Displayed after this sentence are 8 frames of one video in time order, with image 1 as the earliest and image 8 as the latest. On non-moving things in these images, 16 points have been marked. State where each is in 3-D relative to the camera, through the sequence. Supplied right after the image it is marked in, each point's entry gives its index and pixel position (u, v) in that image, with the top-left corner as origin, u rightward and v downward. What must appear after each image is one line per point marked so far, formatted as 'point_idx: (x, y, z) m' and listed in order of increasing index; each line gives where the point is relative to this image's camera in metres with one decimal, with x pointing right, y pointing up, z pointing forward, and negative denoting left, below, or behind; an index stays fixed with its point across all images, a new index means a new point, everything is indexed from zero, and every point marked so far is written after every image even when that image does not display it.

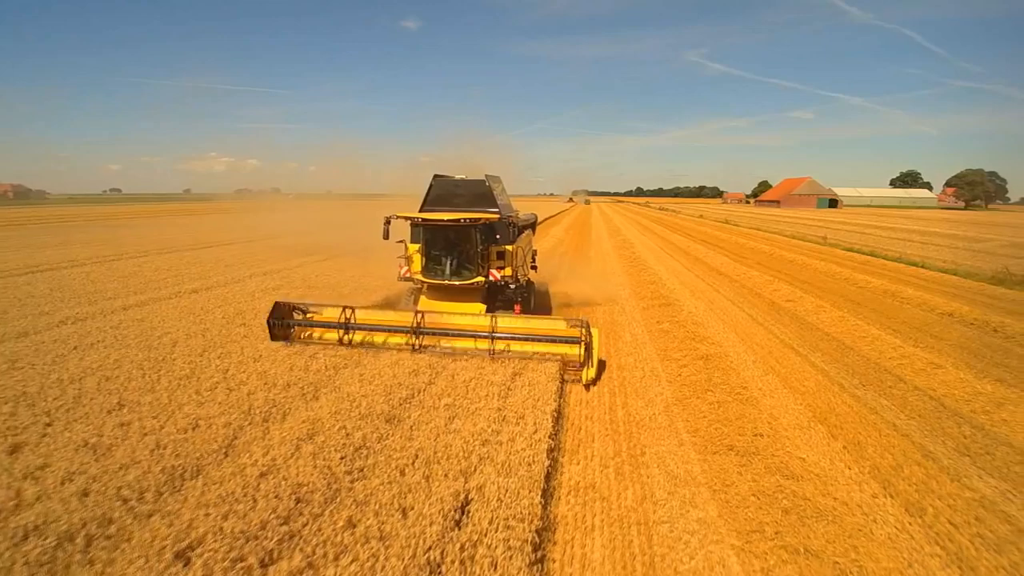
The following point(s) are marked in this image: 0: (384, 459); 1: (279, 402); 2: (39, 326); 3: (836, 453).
0: (-0.7, -0.9, +4.7) m
1: (-1.5, -0.8, +6.0) m
2: (-5.0, -0.4, +9.6) m
3: (+2.1, -1.1, +6.0) m
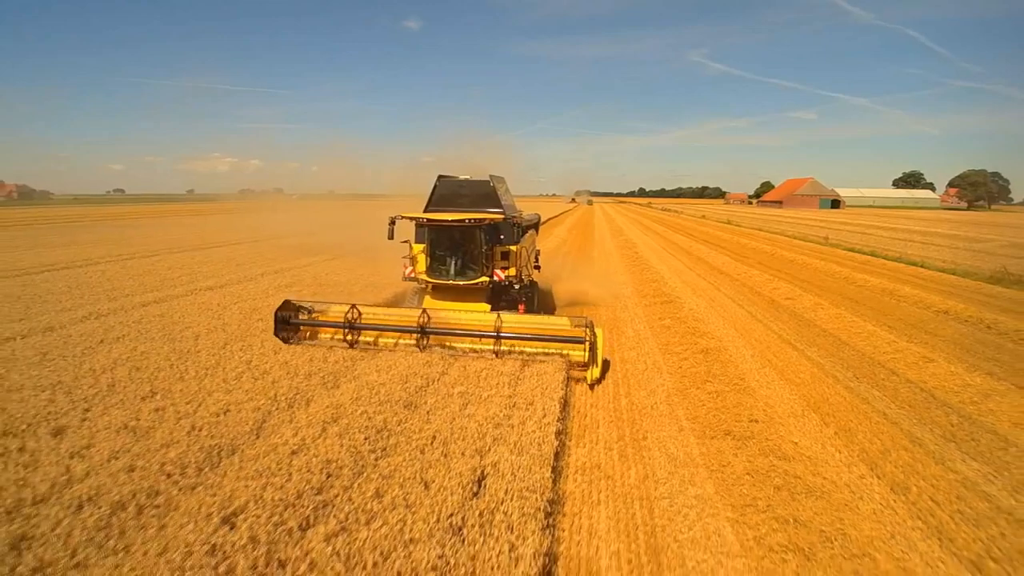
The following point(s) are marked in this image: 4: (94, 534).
0: (-0.6, -0.9, +5.1) m
1: (-1.5, -0.7, +6.3) m
2: (-4.9, -0.4, +10.0) m
3: (+2.2, -1.0, +6.4) m
4: (-1.7, -1.0, +3.7) m
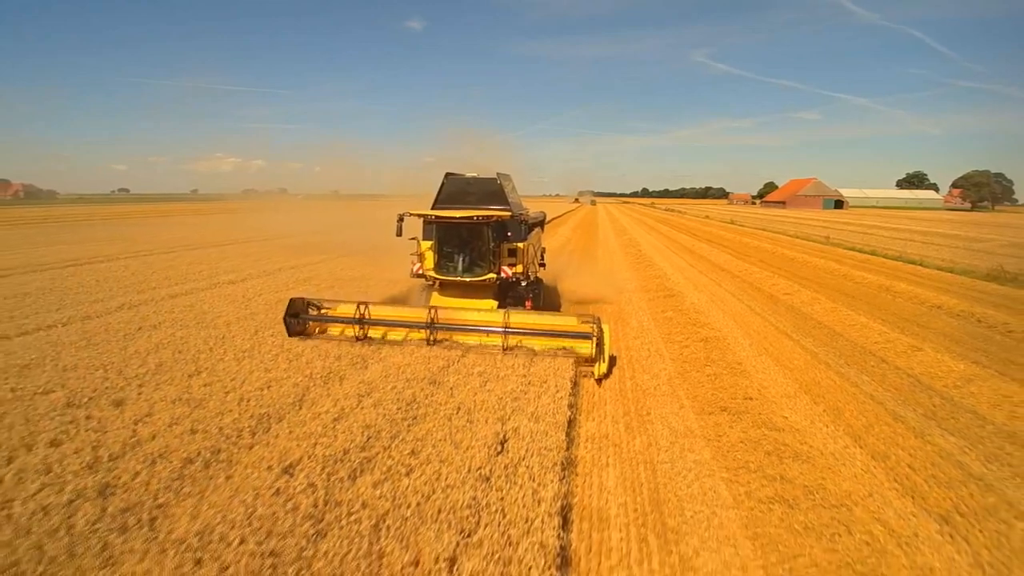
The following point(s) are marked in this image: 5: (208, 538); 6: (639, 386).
0: (-0.5, -0.8, +5.7) m
1: (-1.3, -0.7, +6.9) m
2: (-4.8, -0.3, +10.6) m
3: (+2.3, -1.0, +6.9) m
4: (-1.6, -0.9, +4.3) m
5: (-1.2, -1.0, +3.6) m
6: (+1.1, -0.8, +7.6) m
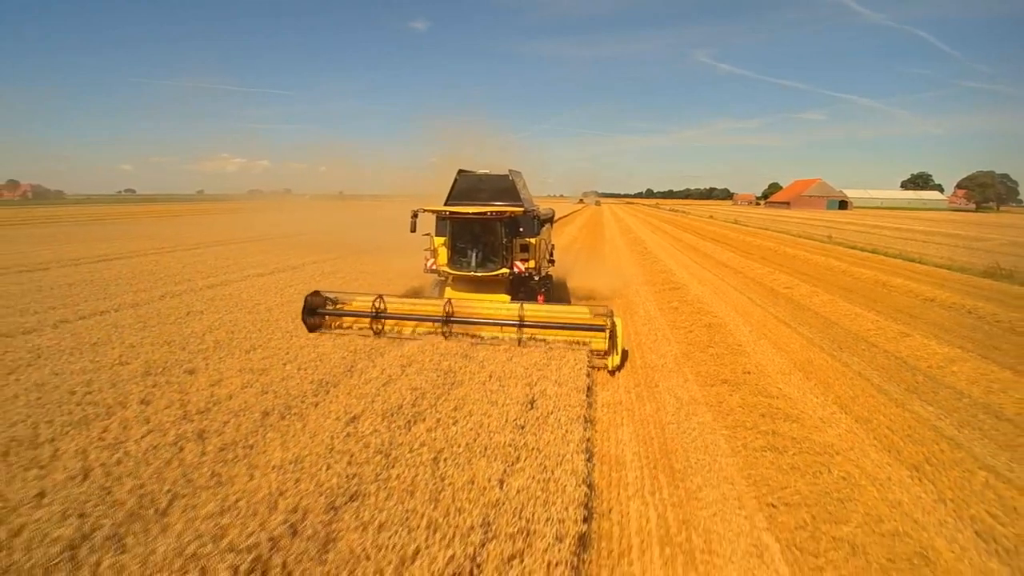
0: (-0.3, -0.7, +6.4) m
1: (-1.2, -0.5, +7.7) m
2: (-4.6, -0.1, +11.4) m
3: (+2.5, -0.8, +7.7) m
4: (-1.4, -0.8, +5.1) m
5: (-1.0, -0.9, +4.4) m
6: (+1.3, -0.7, +8.4) m
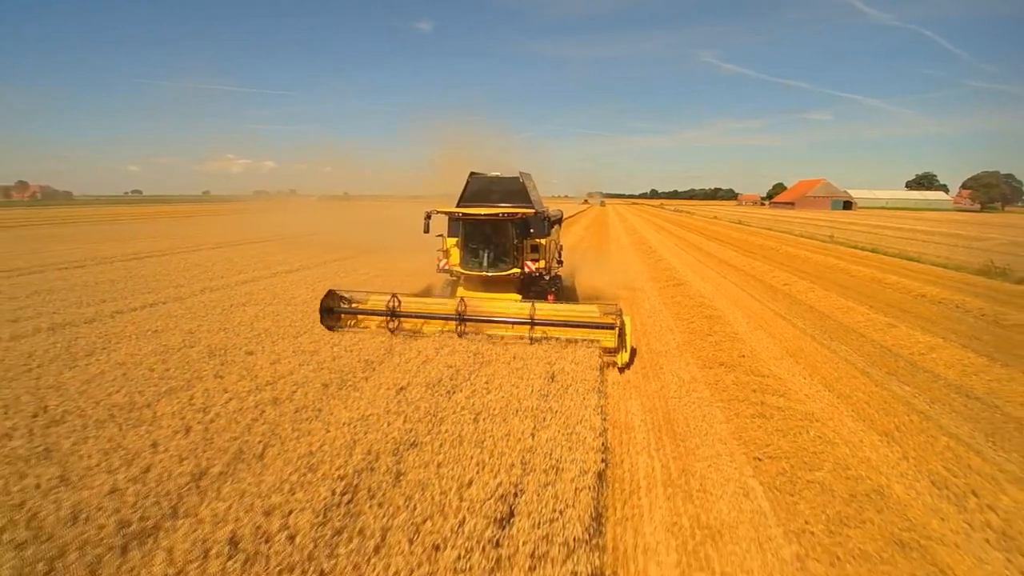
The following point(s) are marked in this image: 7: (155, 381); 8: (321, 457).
0: (-0.1, -0.6, +7.3) m
1: (-1.0, -0.5, +8.6) m
2: (-4.4, -0.1, +12.3) m
3: (+2.7, -0.8, +8.6) m
4: (-1.3, -0.7, +6.0) m
5: (-0.8, -0.8, +5.3) m
6: (+1.4, -0.6, +9.3) m
7: (-2.5, -0.7, +6.5) m
8: (-1.0, -0.9, +4.6) m
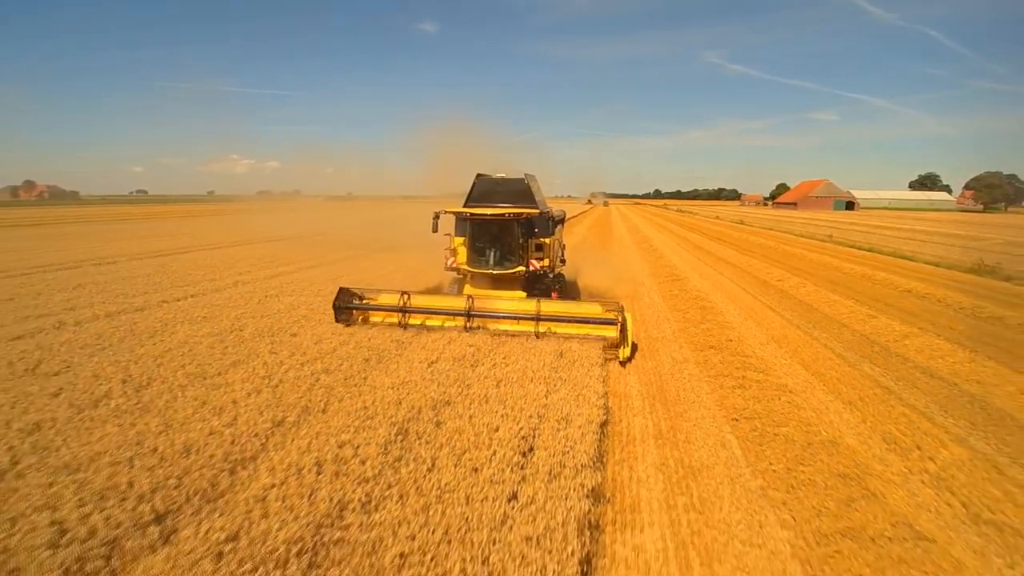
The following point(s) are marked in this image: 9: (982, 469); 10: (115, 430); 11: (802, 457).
0: (0.0, -0.5, +8.3) m
1: (-0.9, -0.4, +9.6) m
2: (-4.2, 0.0, +13.3) m
3: (+2.8, -0.7, +9.6) m
4: (-1.2, -0.6, +7.0) m
5: (-0.7, -0.7, +6.3) m
6: (+1.6, -0.5, +10.3) m
7: (-2.4, -0.6, +7.5) m
8: (-0.9, -0.8, +5.6) m
9: (+3.0, -1.2, +5.9) m
10: (-2.3, -0.8, +5.2) m
11: (+1.8, -1.0, +5.5) m
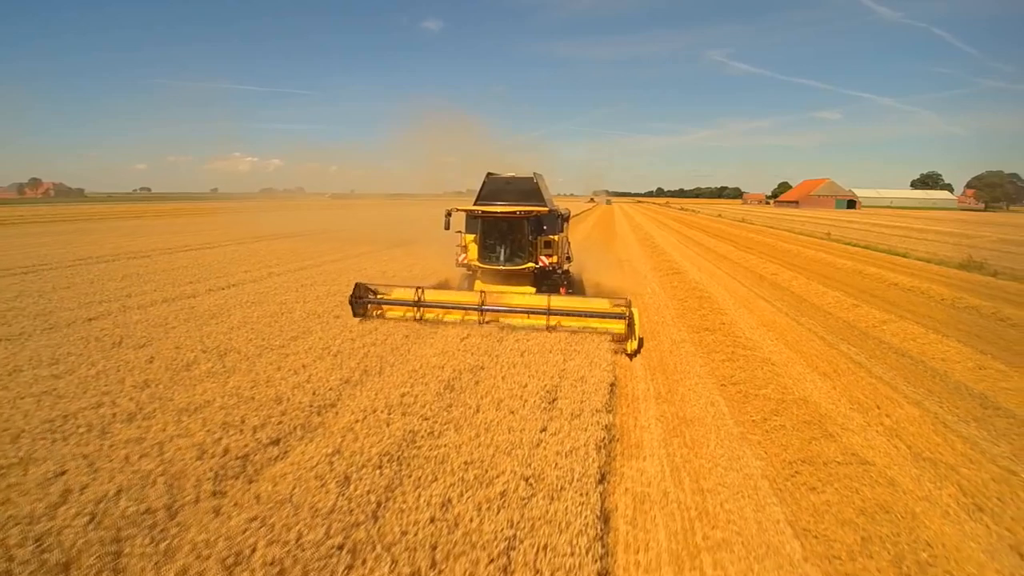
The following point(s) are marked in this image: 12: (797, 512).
0: (+0.2, -0.4, +9.5) m
1: (-0.7, -0.2, +10.7) m
2: (-4.0, +0.2, +14.5) m
3: (+3.0, -0.5, +10.7) m
4: (-1.0, -0.5, +8.2) m
5: (-0.5, -0.6, +7.4) m
6: (+1.8, -0.4, +11.4) m
7: (-2.2, -0.4, +8.7) m
8: (-0.7, -0.6, +6.8) m
9: (+3.2, -1.0, +7.1) m
10: (-2.1, -0.7, +6.4) m
11: (+1.9, -0.9, +6.7) m
12: (+1.5, -1.1, +4.7) m
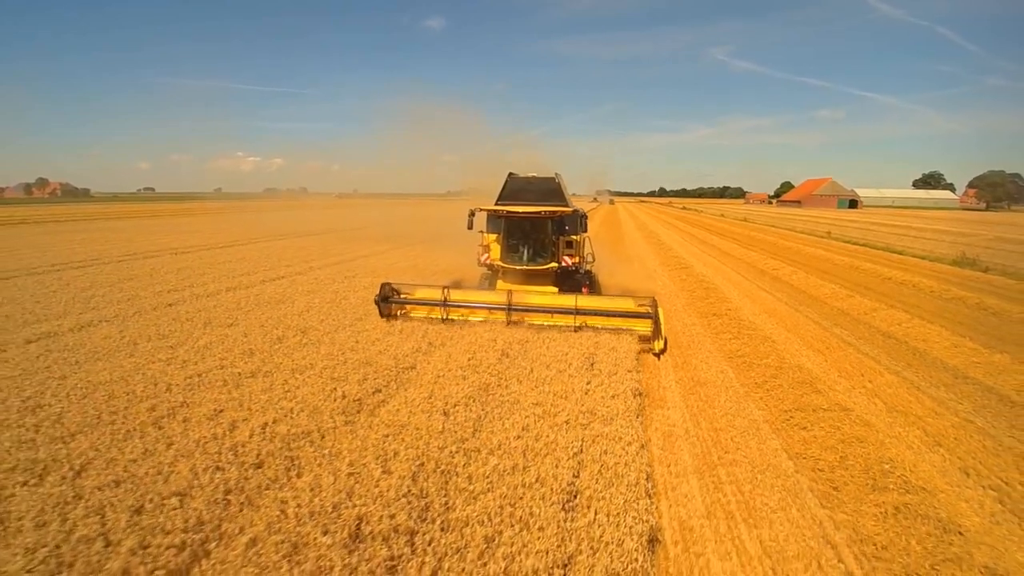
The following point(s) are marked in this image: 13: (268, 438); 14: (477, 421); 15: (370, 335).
0: (+0.5, -0.2, +10.8) m
1: (-0.3, -0.1, +12.1) m
2: (-3.7, +0.3, +15.8) m
3: (+3.4, -0.4, +12.0) m
4: (-0.6, -0.3, +9.5) m
5: (-0.2, -0.4, +8.8) m
6: (+2.1, -0.3, +12.7) m
7: (-1.9, -0.3, +10.0) m
8: (-0.3, -0.5, +8.1) m
9: (+3.6, -0.9, +8.4) m
10: (-1.7, -0.6, +7.7) m
11: (+2.3, -0.8, +8.0) m
12: (+1.8, -1.0, +6.0) m
13: (-1.4, -0.9, +5.2) m
14: (-0.2, -0.8, +5.4) m
15: (-1.3, -0.4, +8.7) m
